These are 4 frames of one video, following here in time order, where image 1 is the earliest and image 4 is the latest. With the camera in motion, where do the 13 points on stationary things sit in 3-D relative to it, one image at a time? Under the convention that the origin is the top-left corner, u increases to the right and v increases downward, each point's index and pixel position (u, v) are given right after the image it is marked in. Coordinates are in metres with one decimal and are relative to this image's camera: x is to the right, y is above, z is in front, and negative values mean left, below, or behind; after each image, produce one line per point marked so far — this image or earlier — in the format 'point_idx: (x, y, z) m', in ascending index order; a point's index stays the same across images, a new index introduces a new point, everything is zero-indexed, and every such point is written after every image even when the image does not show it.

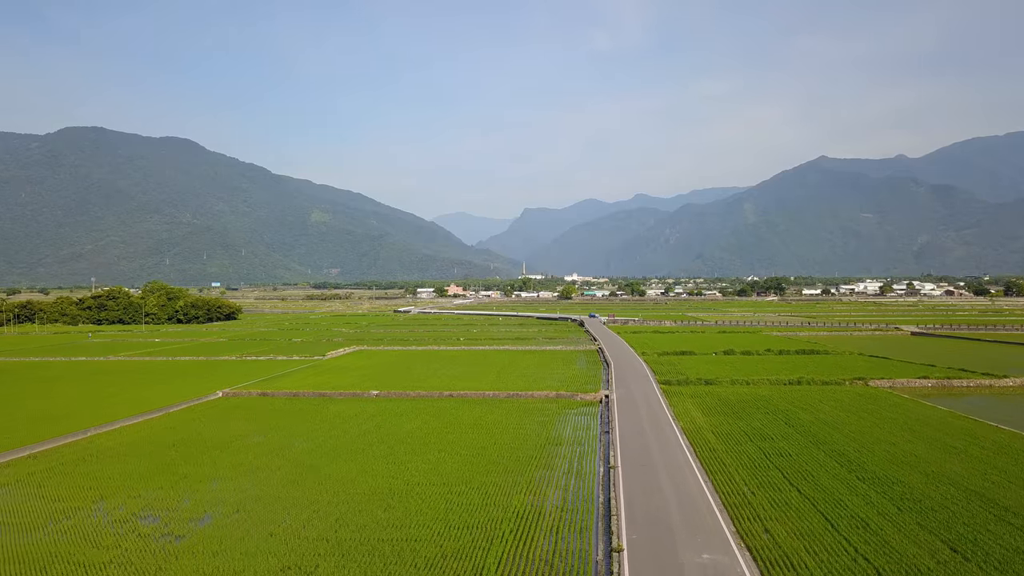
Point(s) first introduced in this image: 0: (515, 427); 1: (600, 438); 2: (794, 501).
0: (0.0, -3.8, +15.9) m
1: (+2.2, -3.8, +15.0) m
2: (+4.9, -3.7, +10.3) m
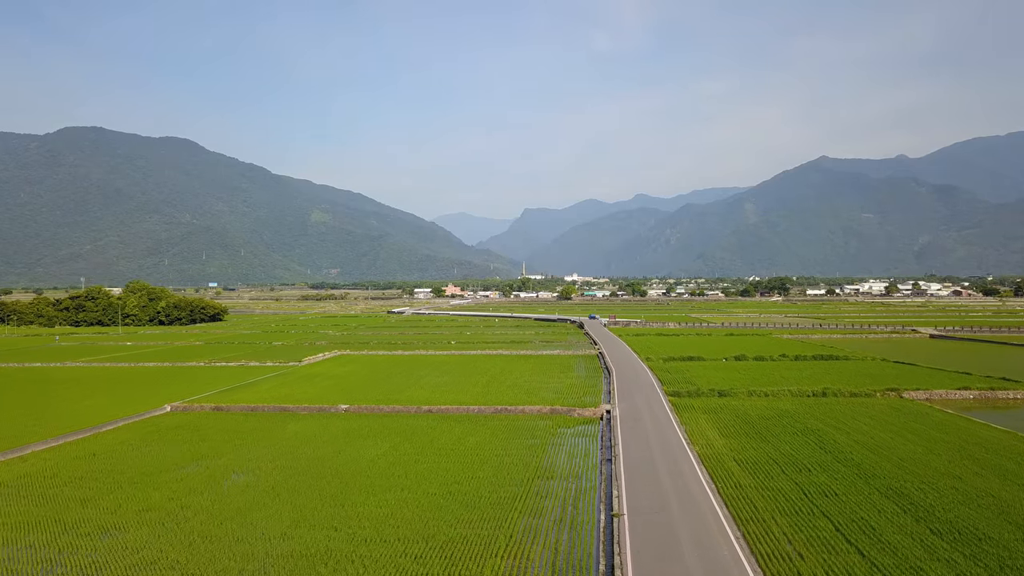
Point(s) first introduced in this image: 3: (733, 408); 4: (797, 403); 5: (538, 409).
0: (-0.3, -3.7, +13.3) m
1: (+1.9, -3.8, +12.5) m
2: (+4.6, -3.7, +7.8) m
3: (+6.8, -3.7, +18.2) m
4: (+9.1, -3.7, +18.9) m
5: (+0.8, -3.6, +17.7) m
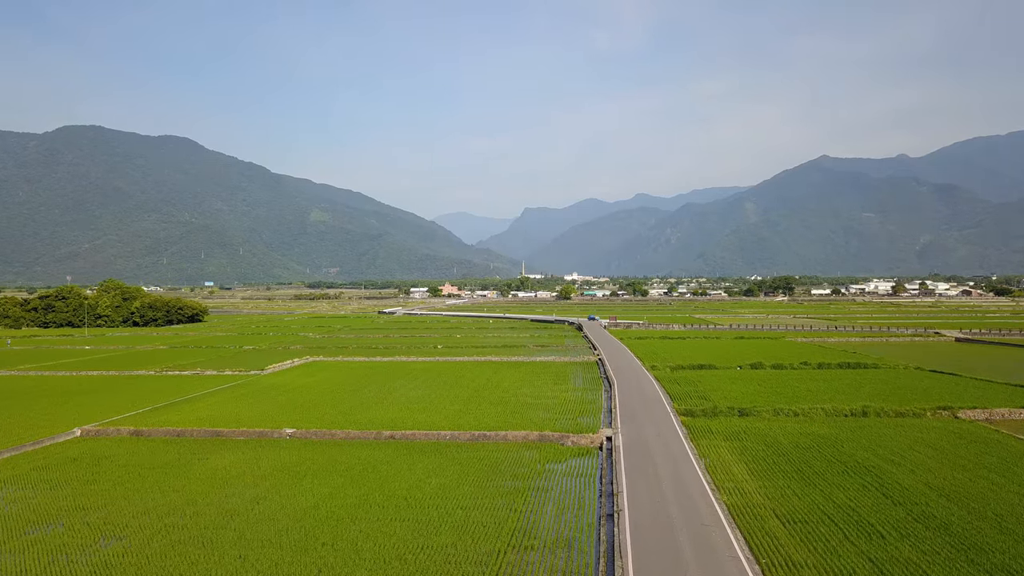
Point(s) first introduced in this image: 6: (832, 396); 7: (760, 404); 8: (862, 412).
0: (-0.8, -3.7, +10.2) m
1: (+1.4, -3.8, +9.3) m
2: (+4.1, -3.7, +4.7) m
3: (+6.3, -3.7, +15.0) m
4: (+8.6, -3.7, +15.7) m
5: (+0.3, -3.6, +14.5) m
6: (+10.3, -3.5, +19.0) m
7: (+7.6, -3.6, +18.2) m
8: (+10.1, -3.6, +17.0) m
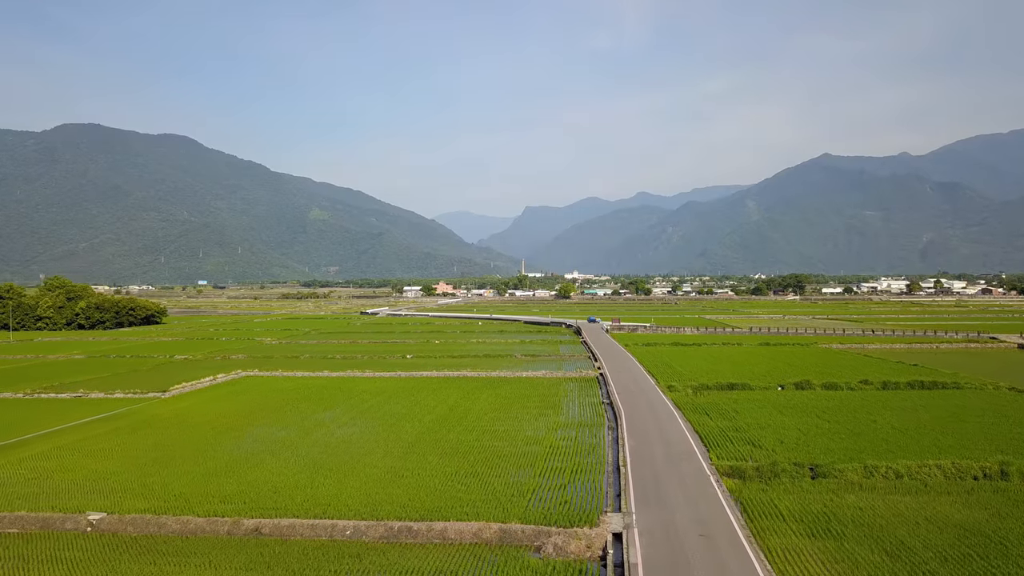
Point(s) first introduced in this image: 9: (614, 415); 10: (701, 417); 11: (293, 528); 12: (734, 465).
0: (-1.7, -3.7, +4.4) m
1: (+0.5, -3.8, +3.5) m
2: (+3.2, -3.7, -1.1) m
3: (+5.5, -3.6, +9.2) m
4: (+7.8, -3.6, +9.9) m
5: (-0.5, -3.6, +8.7) m
6: (+9.5, -3.4, +13.2) m
7: (+6.8, -3.5, +12.4) m
8: (+9.3, -3.5, +11.2) m
9: (+2.8, -3.4, +16.1) m
10: (+5.0, -3.4, +15.5) m
11: (-3.3, -3.6, +8.8) m
12: (+4.4, -3.5, +11.4) m
